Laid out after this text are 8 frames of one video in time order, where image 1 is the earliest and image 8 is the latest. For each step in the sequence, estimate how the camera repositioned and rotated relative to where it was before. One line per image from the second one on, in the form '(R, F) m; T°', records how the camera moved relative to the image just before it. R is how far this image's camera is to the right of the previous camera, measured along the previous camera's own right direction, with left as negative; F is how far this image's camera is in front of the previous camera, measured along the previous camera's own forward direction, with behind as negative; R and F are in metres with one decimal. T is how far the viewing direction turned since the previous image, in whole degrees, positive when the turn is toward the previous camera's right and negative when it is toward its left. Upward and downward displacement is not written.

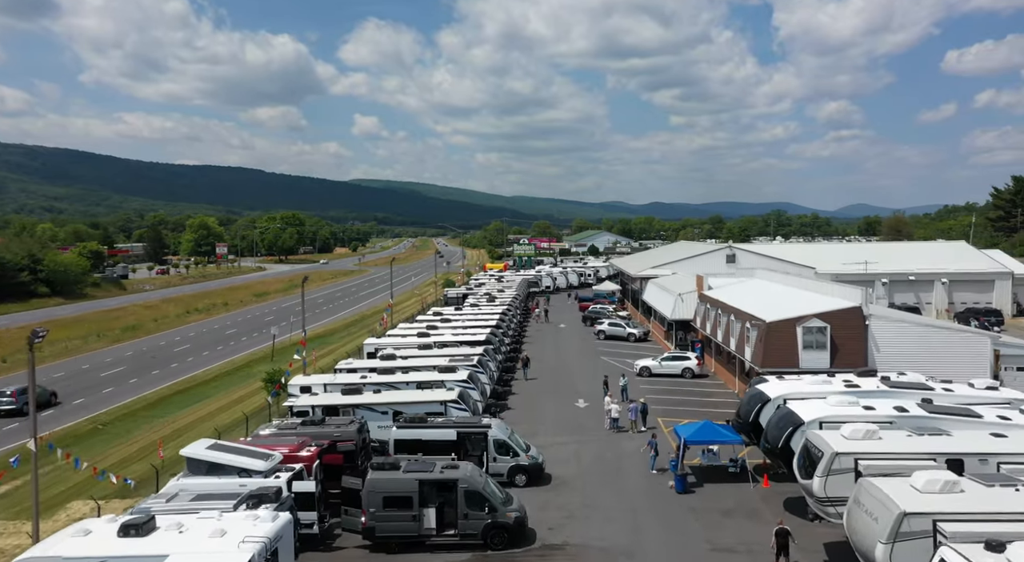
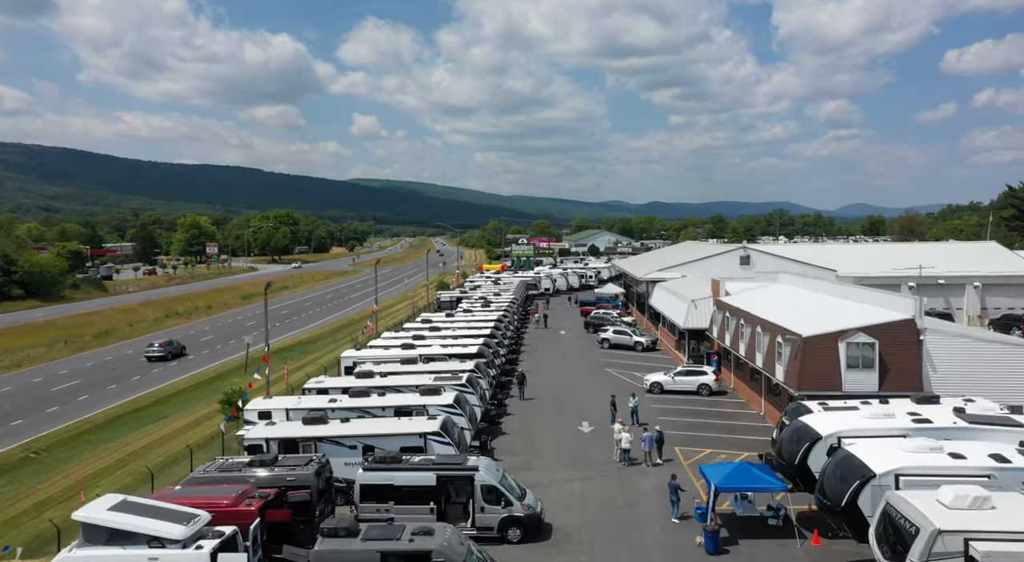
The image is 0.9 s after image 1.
(+0.2, +4.5) m; 0°
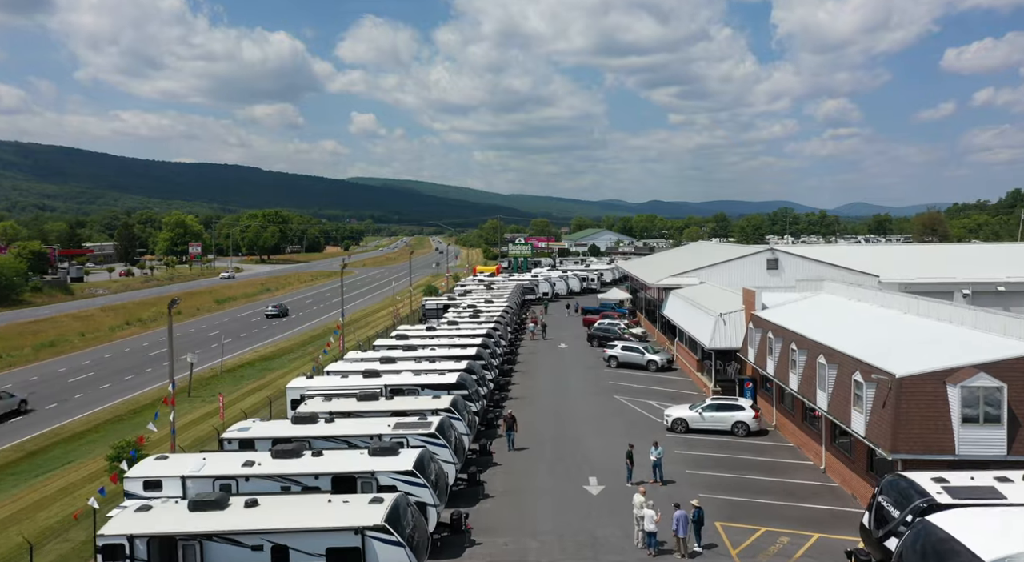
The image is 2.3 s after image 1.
(+0.4, +7.5) m; 0°
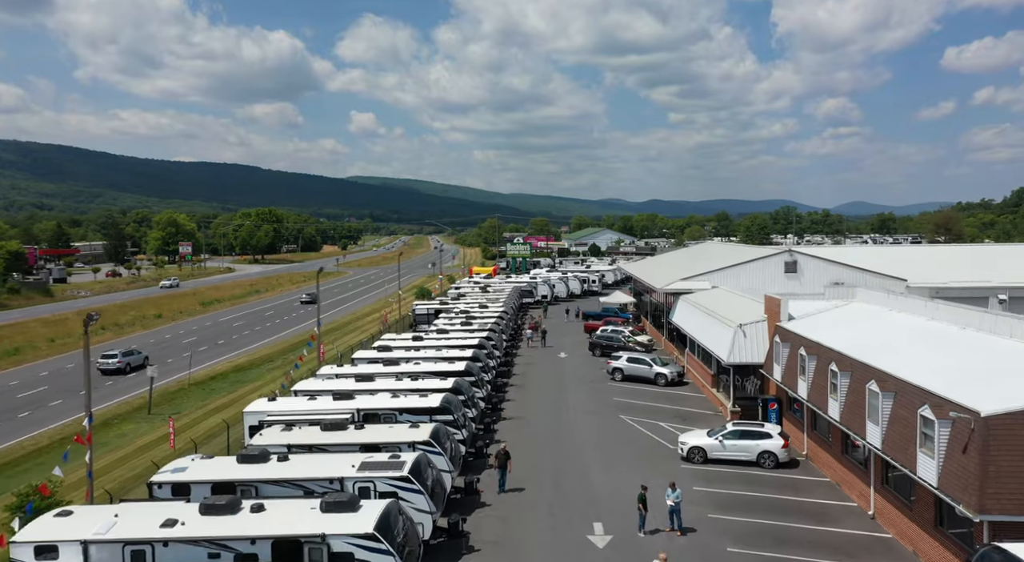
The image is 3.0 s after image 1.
(+0.3, +4.0) m; 0°
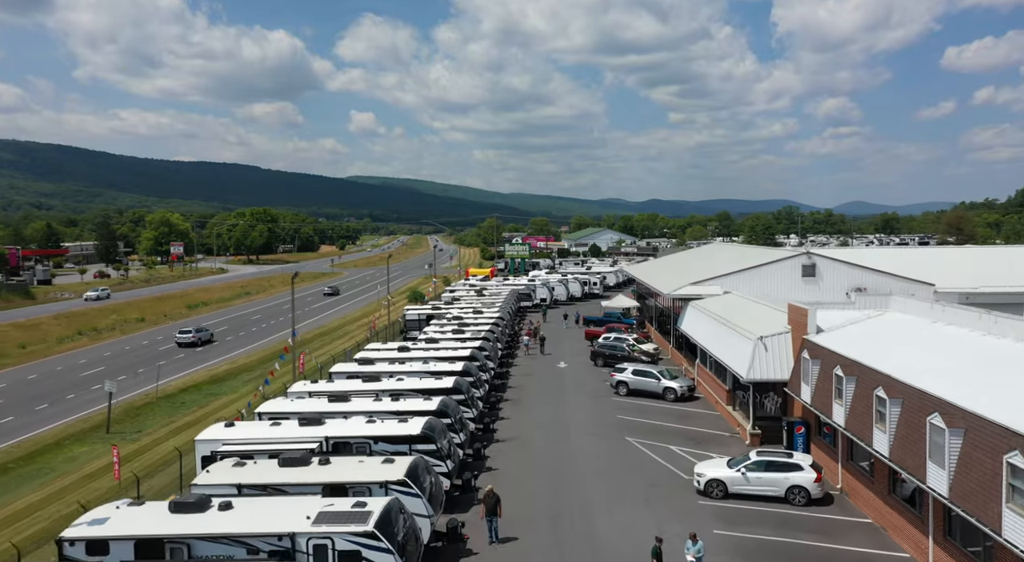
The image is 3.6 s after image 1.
(+0.2, +3.4) m; 0°
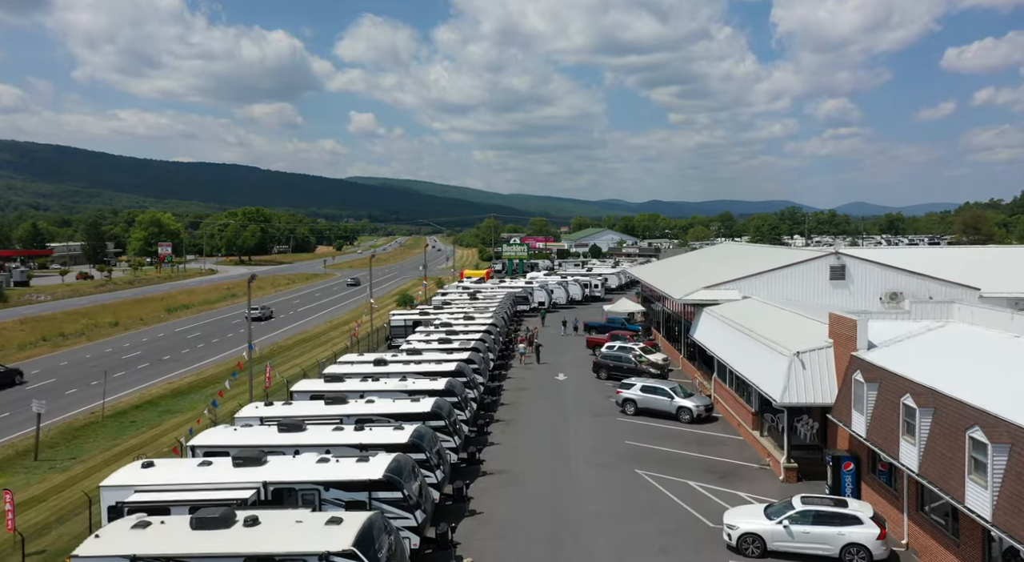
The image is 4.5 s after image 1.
(+0.3, +4.6) m; 0°
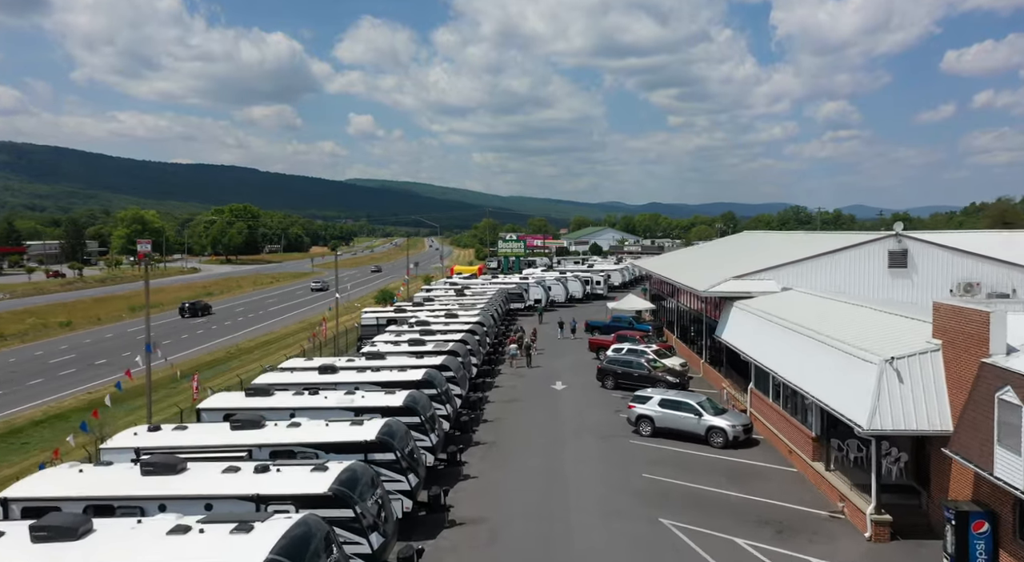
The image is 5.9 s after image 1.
(+0.5, +7.0) m; 0°
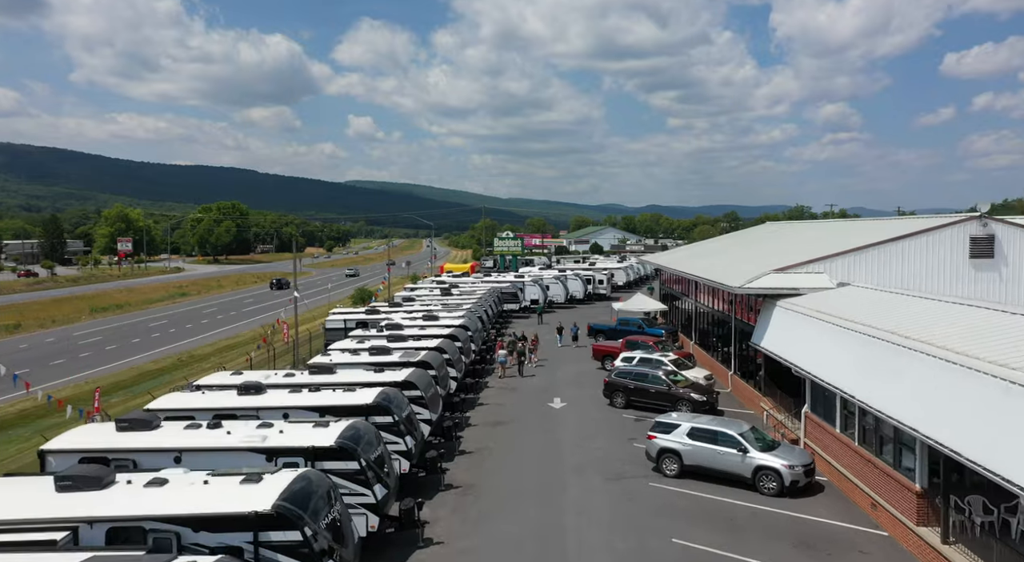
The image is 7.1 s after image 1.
(+0.4, +6.2) m; 0°
